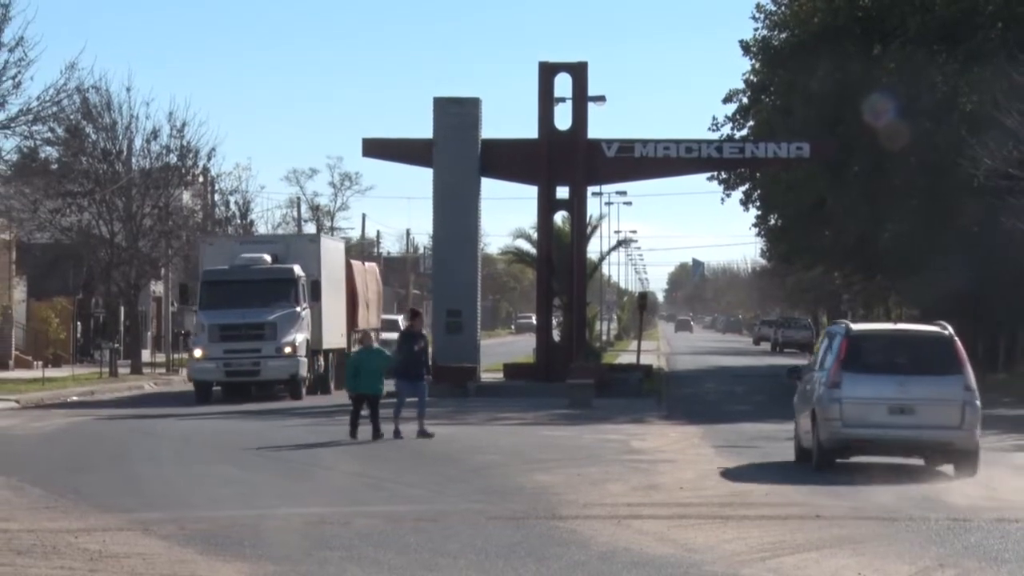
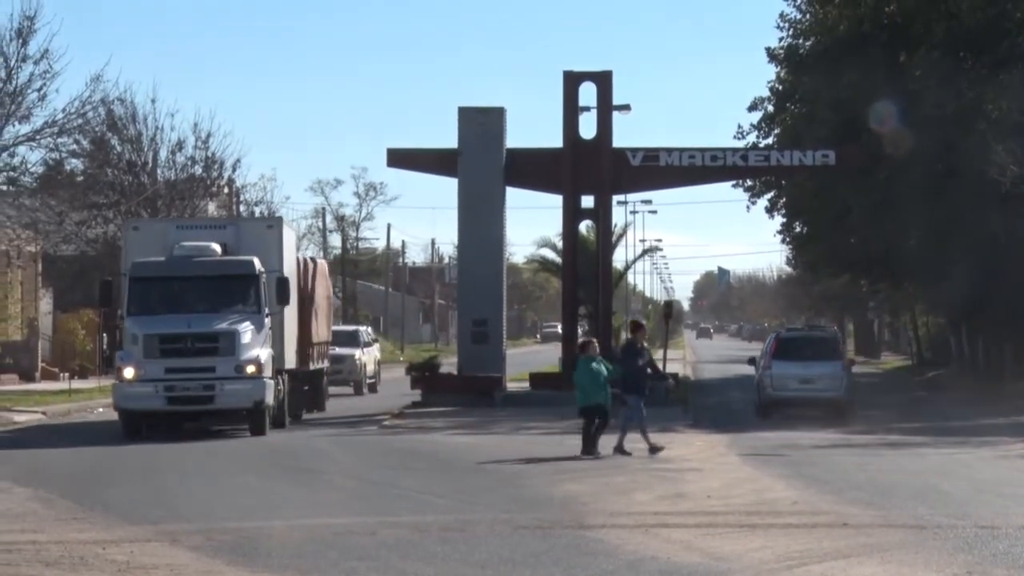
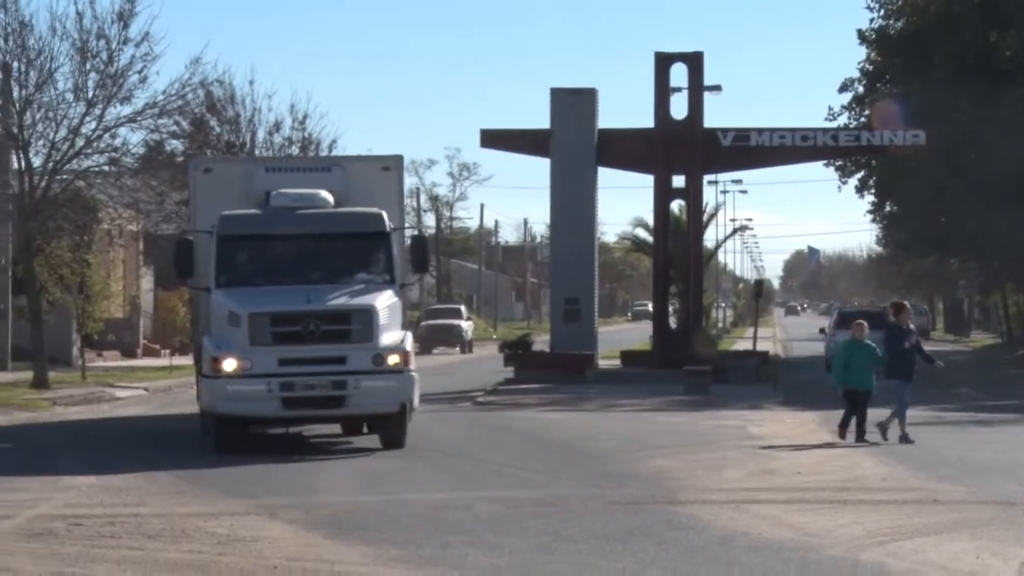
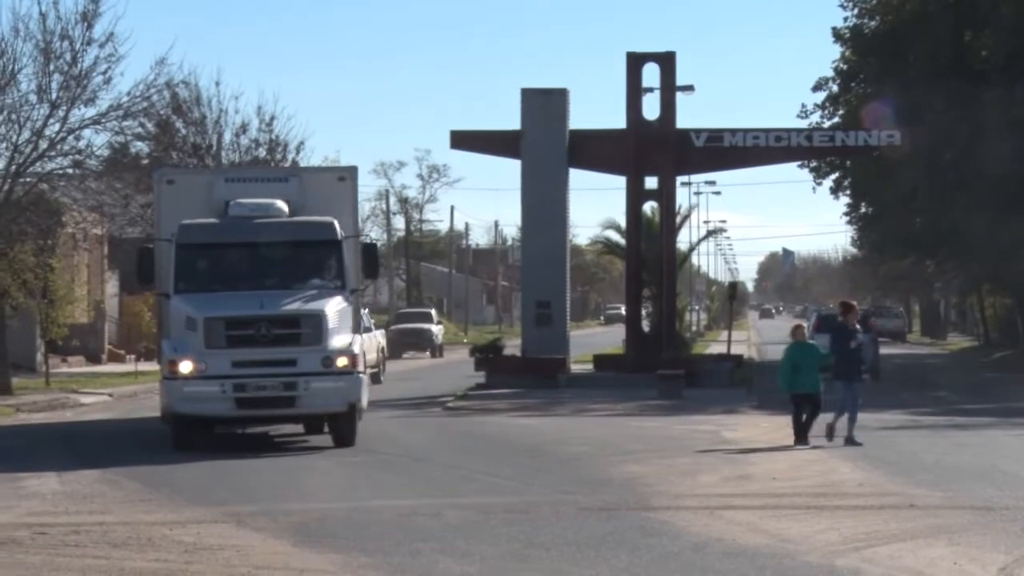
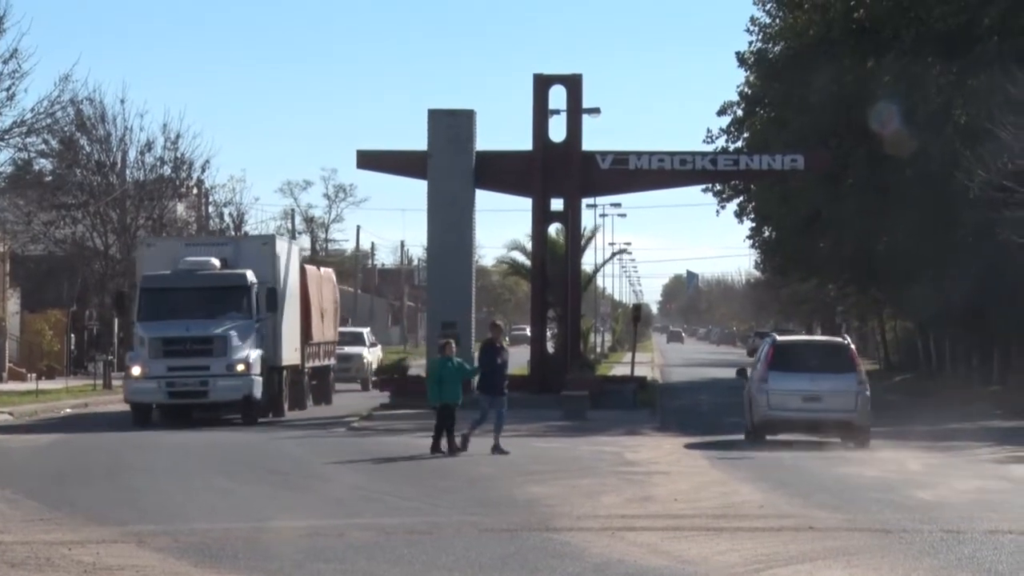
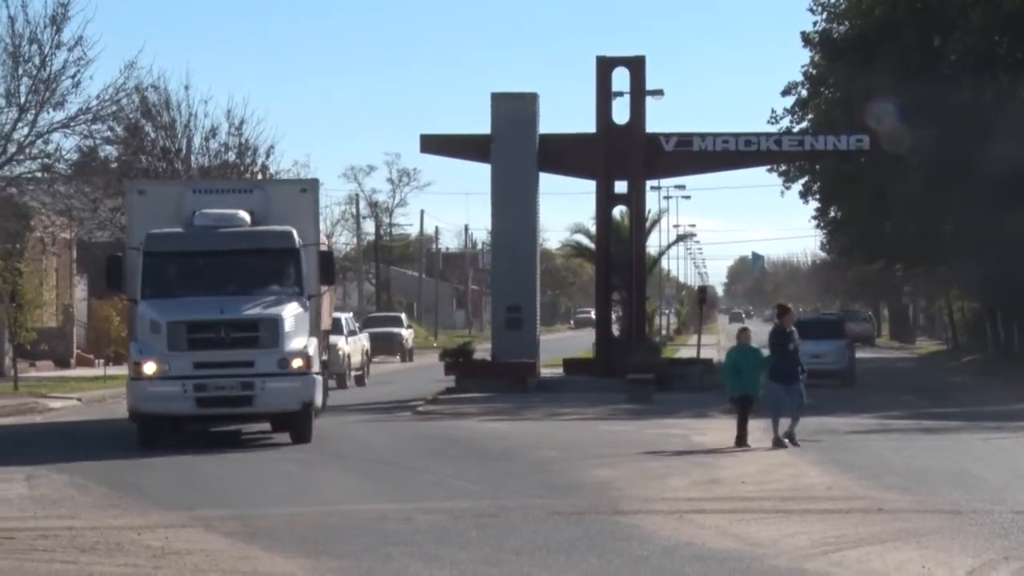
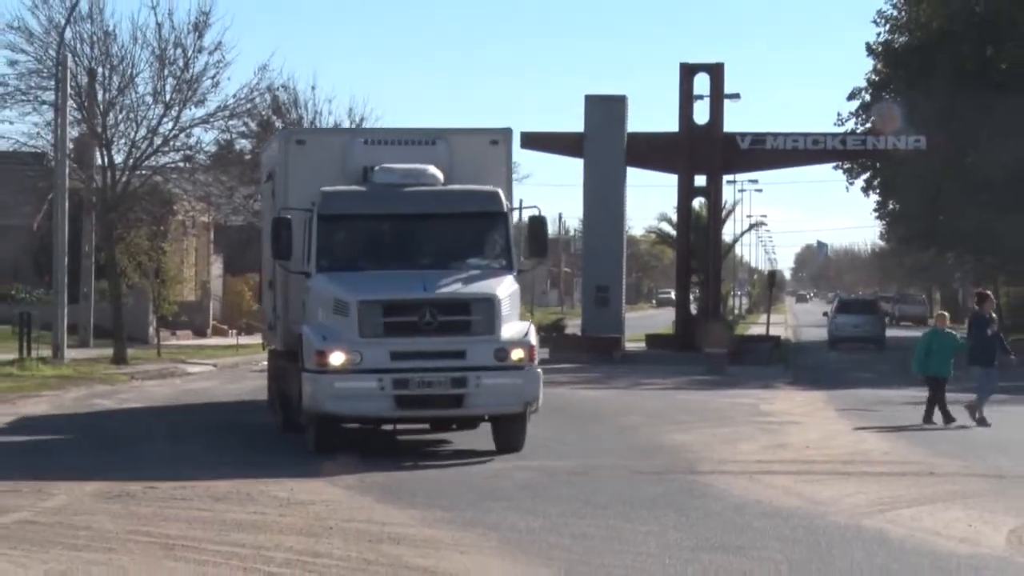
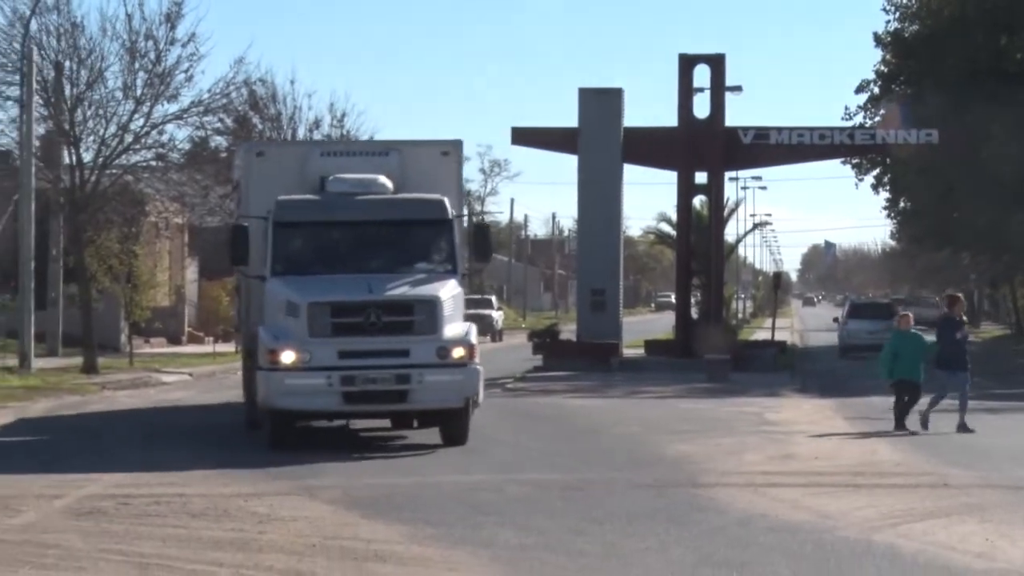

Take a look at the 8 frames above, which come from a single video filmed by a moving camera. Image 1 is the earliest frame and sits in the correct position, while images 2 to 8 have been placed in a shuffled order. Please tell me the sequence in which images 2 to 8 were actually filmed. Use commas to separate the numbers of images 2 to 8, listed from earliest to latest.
5, 2, 6, 4, 3, 8, 7
